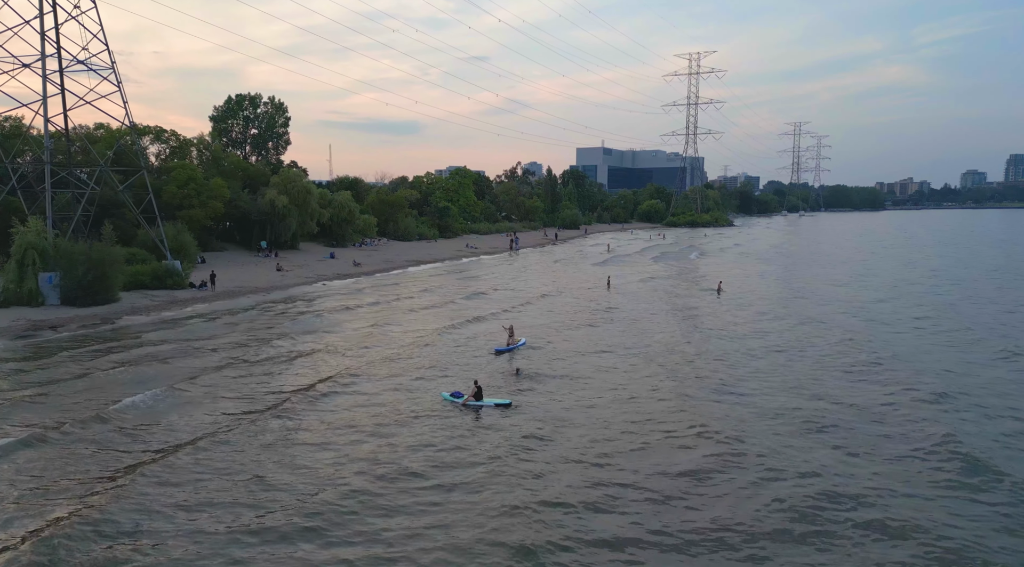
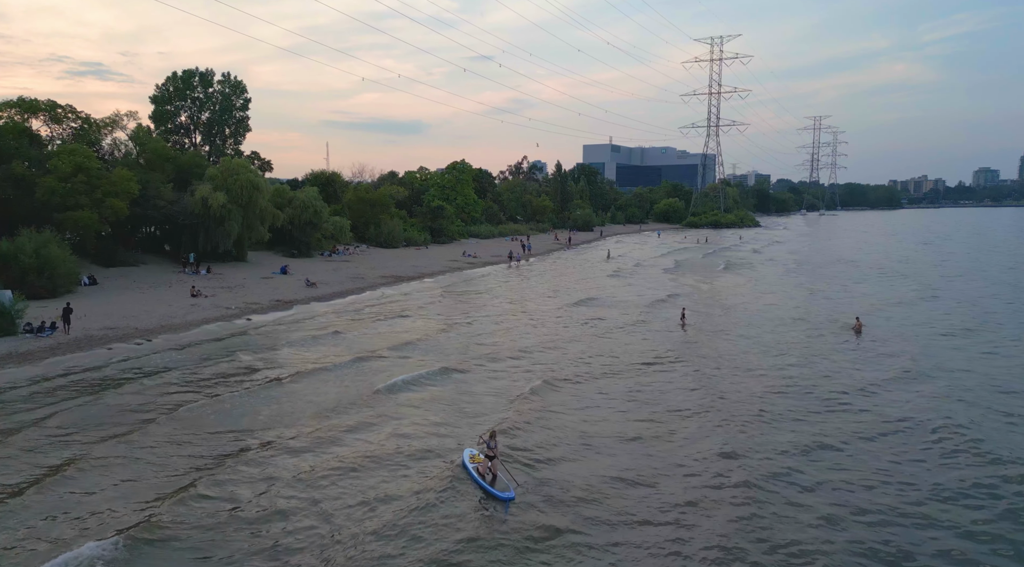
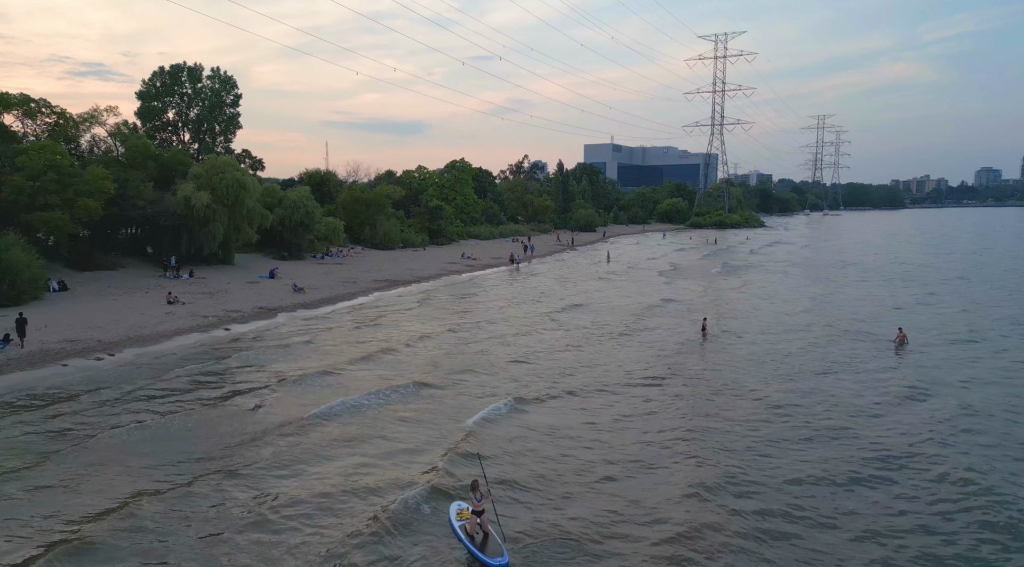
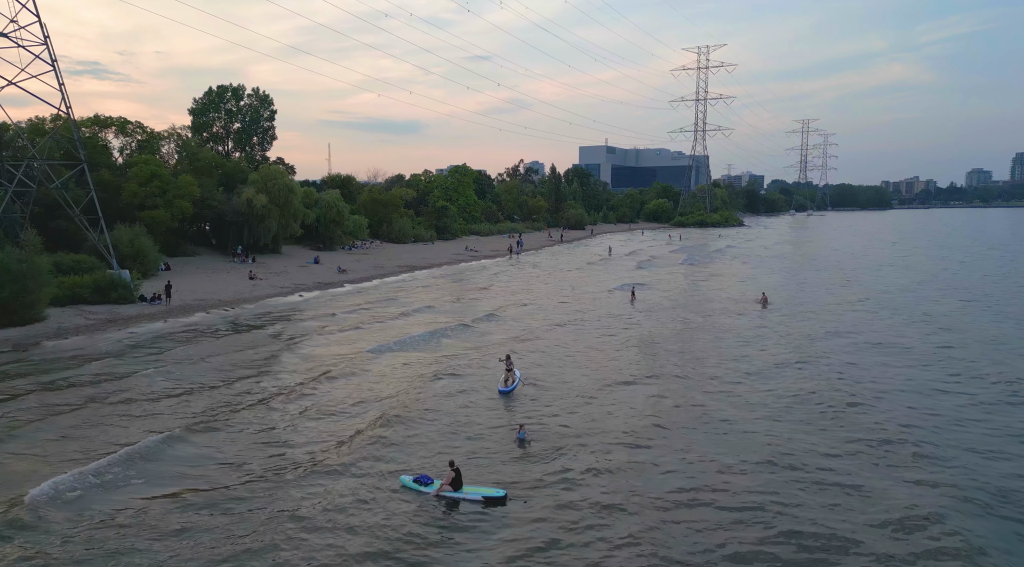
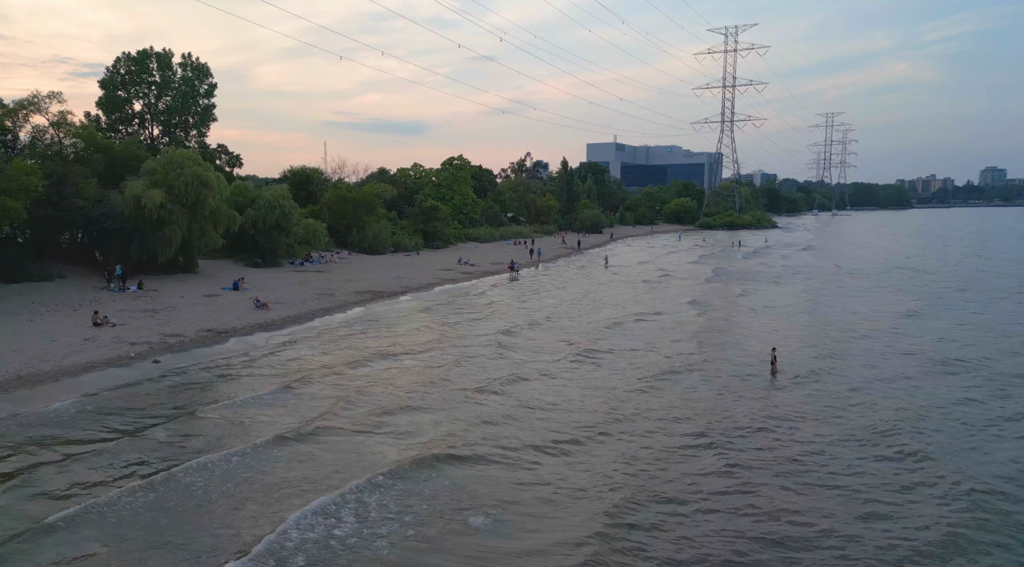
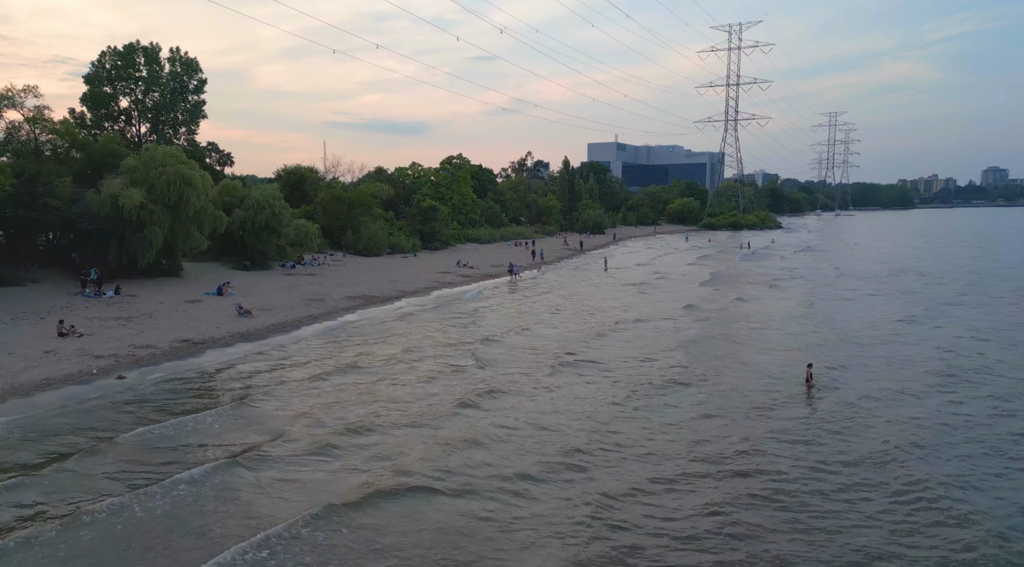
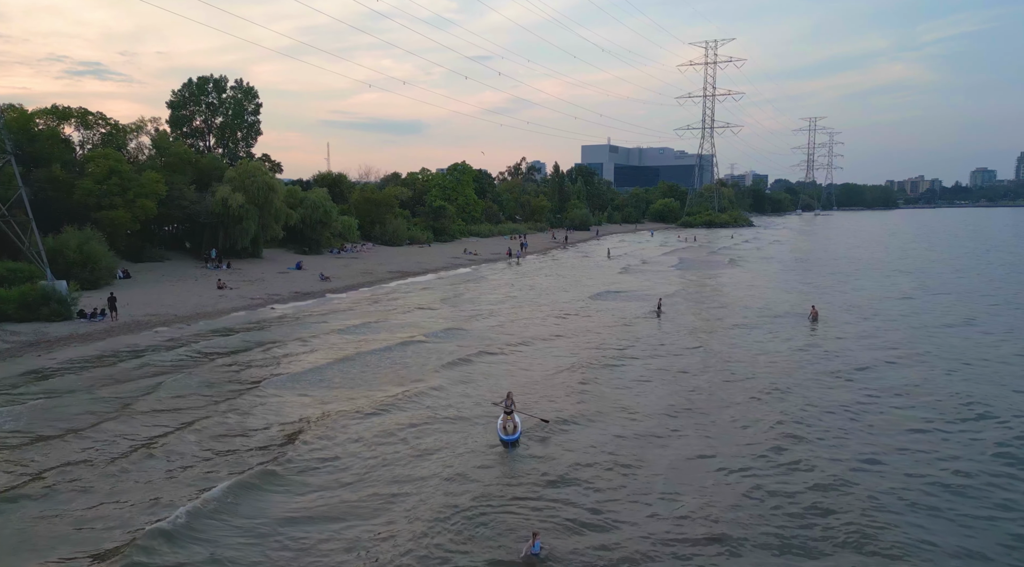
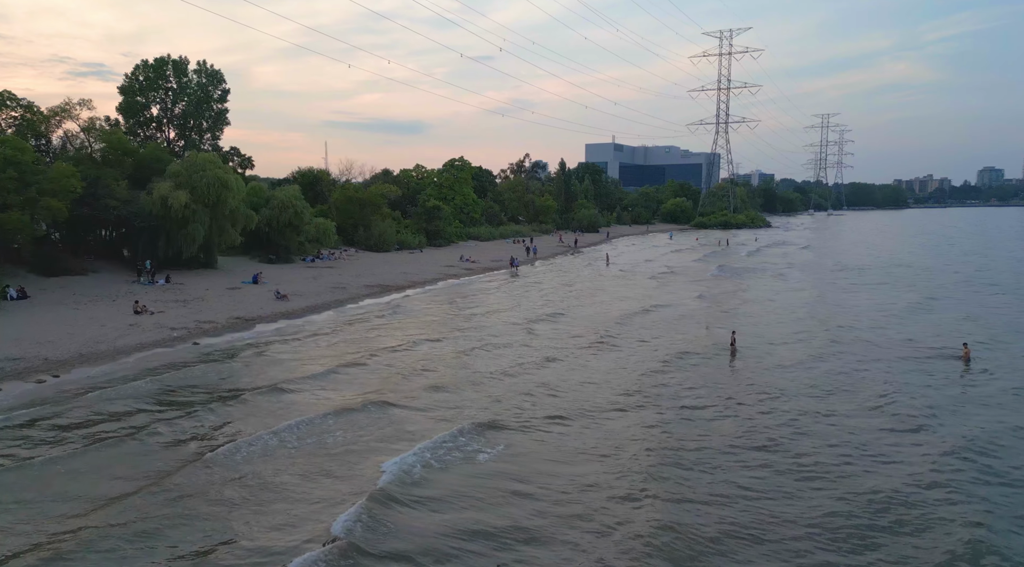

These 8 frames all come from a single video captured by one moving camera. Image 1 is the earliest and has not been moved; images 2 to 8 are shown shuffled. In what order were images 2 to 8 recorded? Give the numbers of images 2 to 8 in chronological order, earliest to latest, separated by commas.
4, 7, 2, 3, 8, 5, 6
